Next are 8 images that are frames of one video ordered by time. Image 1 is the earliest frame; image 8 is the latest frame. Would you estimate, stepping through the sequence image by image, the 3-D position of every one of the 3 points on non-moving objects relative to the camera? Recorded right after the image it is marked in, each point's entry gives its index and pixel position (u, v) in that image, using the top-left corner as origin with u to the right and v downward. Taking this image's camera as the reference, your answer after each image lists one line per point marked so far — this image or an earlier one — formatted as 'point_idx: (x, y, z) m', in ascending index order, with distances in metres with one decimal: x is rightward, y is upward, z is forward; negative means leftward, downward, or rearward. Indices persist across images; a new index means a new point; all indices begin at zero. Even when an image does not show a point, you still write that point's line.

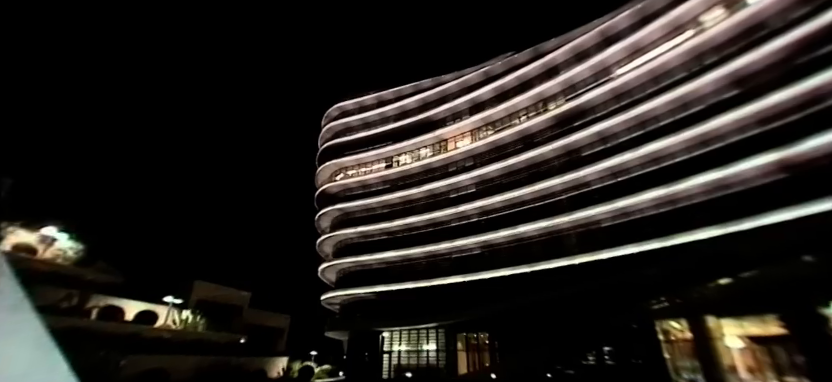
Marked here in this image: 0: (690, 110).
0: (+15.9, +4.7, +19.3) m
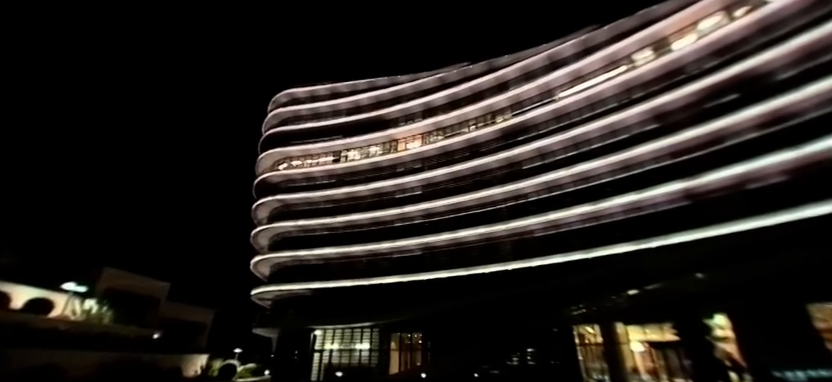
0: (+12.9, +3.5, +21.4) m
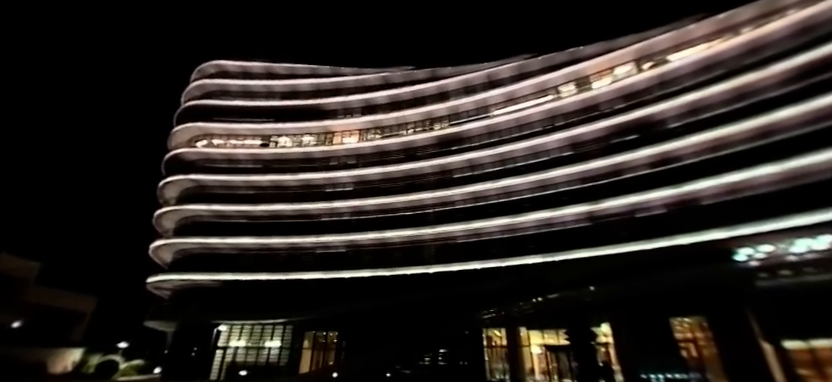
0: (+8.6, +2.3, +23.4) m
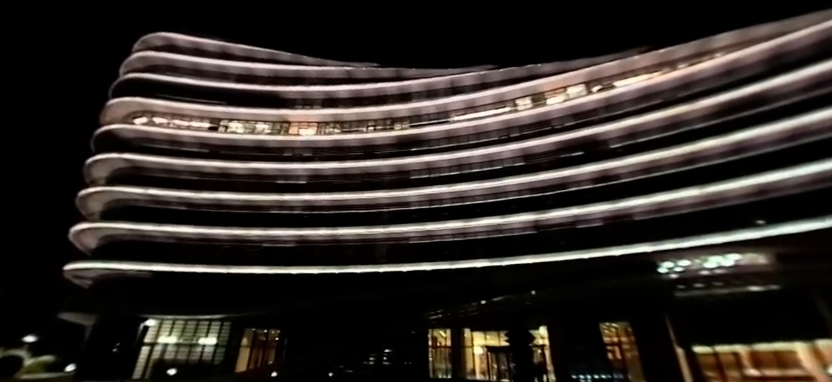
0: (+5.7, +1.8, +24.3) m
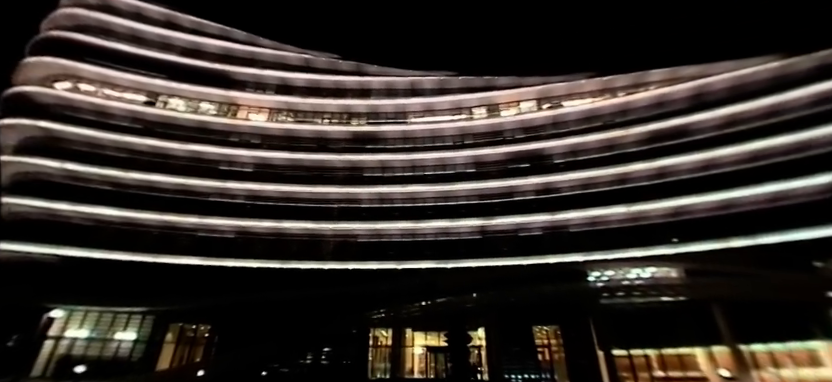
0: (+2.3, +1.6, +24.8) m
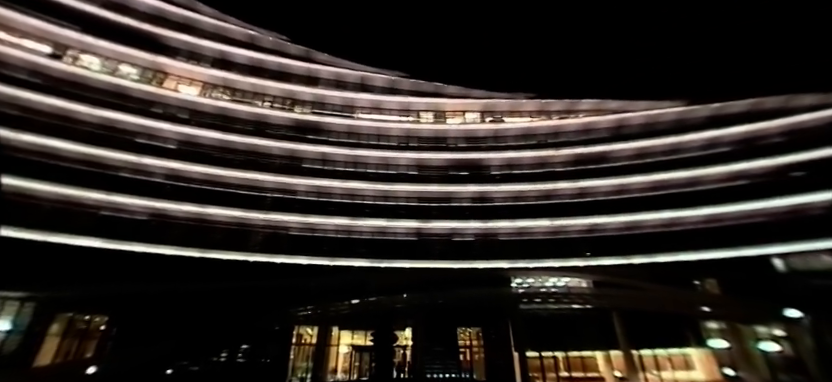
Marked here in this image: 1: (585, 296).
0: (-1.9, +1.6, +24.9) m
1: (+9.5, -5.9, +18.5) m
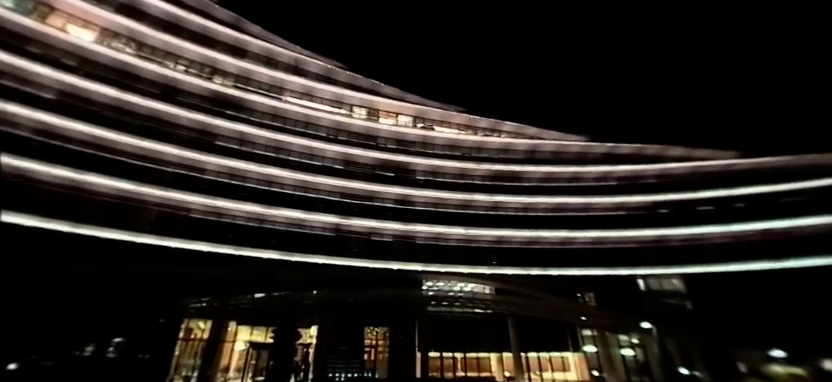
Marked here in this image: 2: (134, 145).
0: (-7.1, +2.2, +23.9) m
1: (+4.3, -6.7, +20.0) m
2: (-16.5, +2.7, +19.7) m
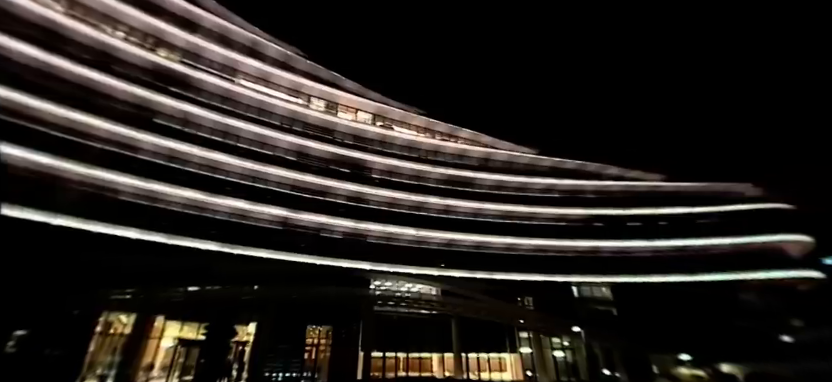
0: (-10.1, +2.8, +22.9) m
1: (+1.0, -6.9, +20.3) m
2: (-18.8, +4.0, +17.5) m
